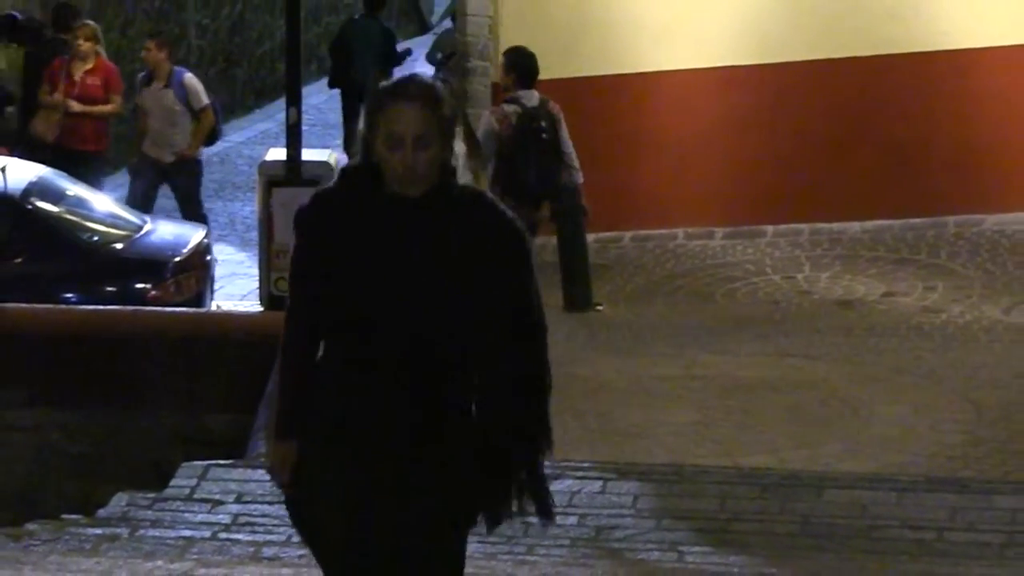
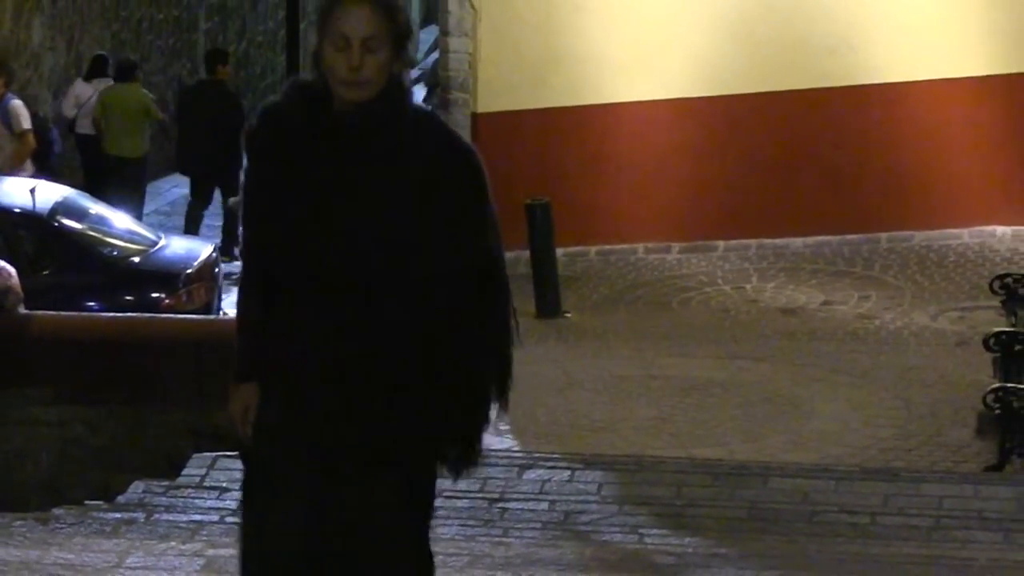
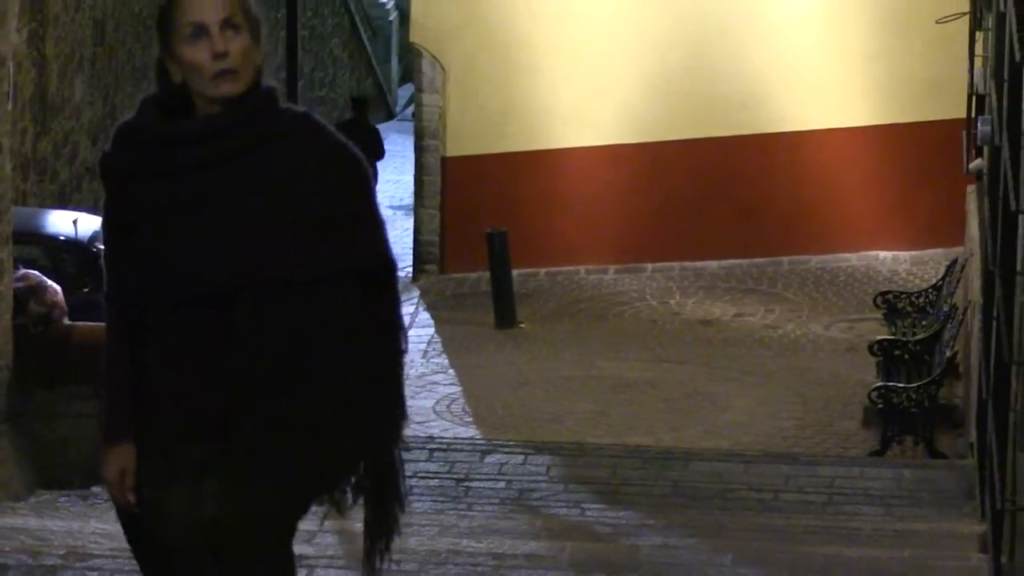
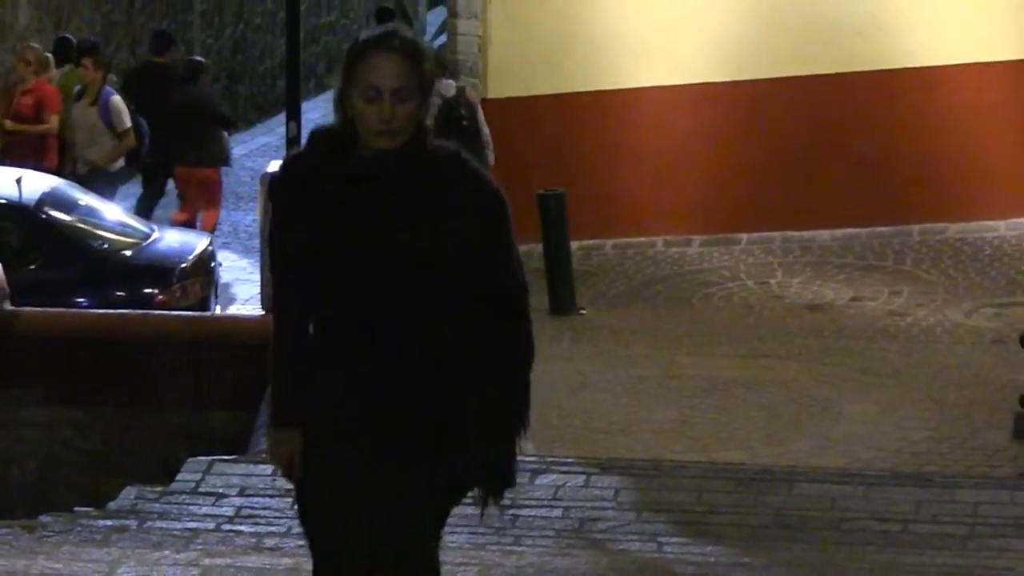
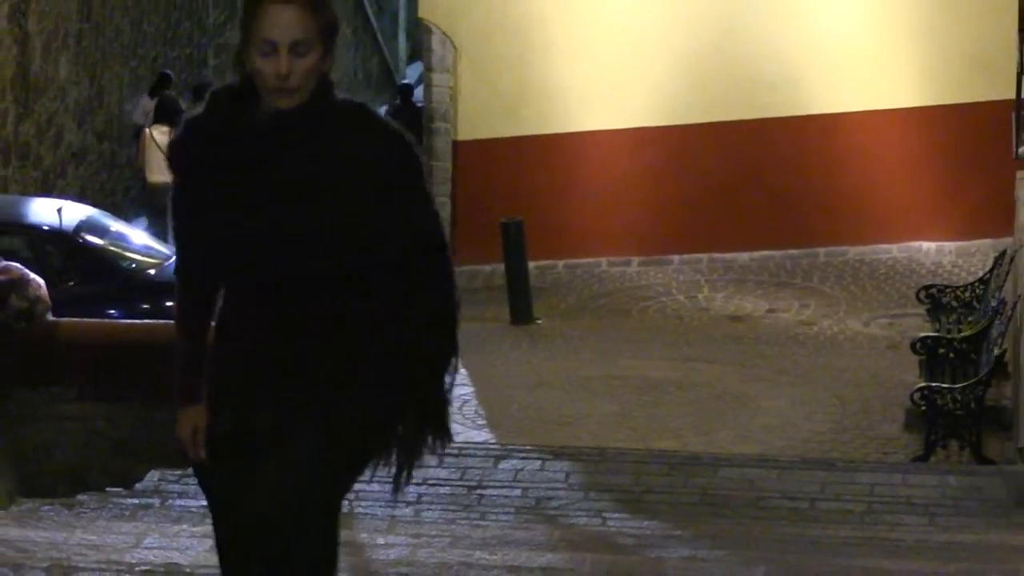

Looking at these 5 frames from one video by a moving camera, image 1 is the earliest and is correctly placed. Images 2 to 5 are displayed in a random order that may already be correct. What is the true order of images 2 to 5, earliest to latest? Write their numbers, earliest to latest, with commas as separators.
4, 2, 5, 3
